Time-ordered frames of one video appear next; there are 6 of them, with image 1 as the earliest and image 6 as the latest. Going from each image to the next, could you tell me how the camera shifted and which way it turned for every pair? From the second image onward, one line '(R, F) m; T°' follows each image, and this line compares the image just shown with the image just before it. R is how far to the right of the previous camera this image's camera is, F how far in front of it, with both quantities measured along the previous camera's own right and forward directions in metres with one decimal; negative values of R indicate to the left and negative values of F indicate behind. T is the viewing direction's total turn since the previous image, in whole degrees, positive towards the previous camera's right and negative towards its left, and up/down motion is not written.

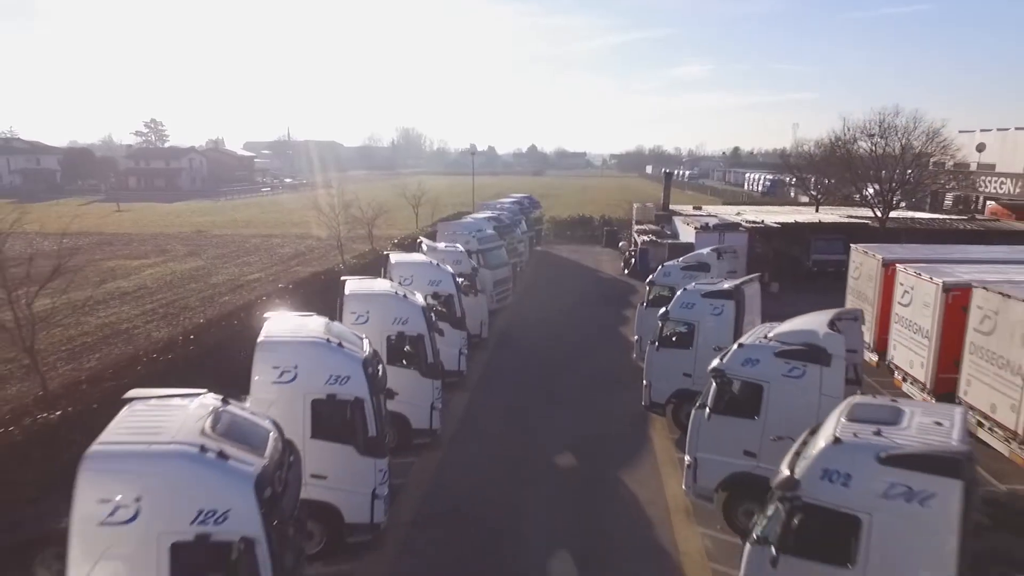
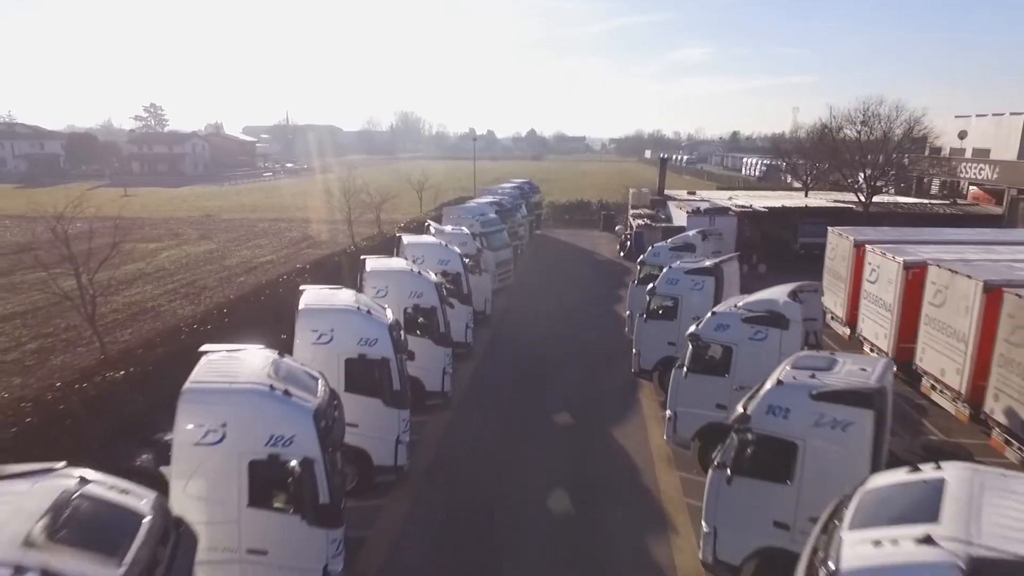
(-0.1, -1.2) m; 0°
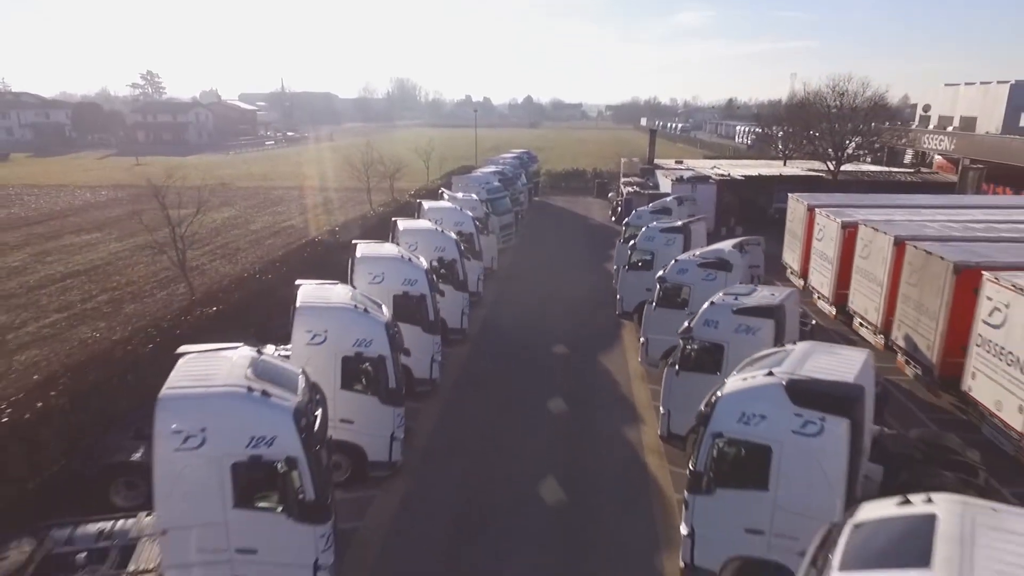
(-0.2, -2.7) m; 0°
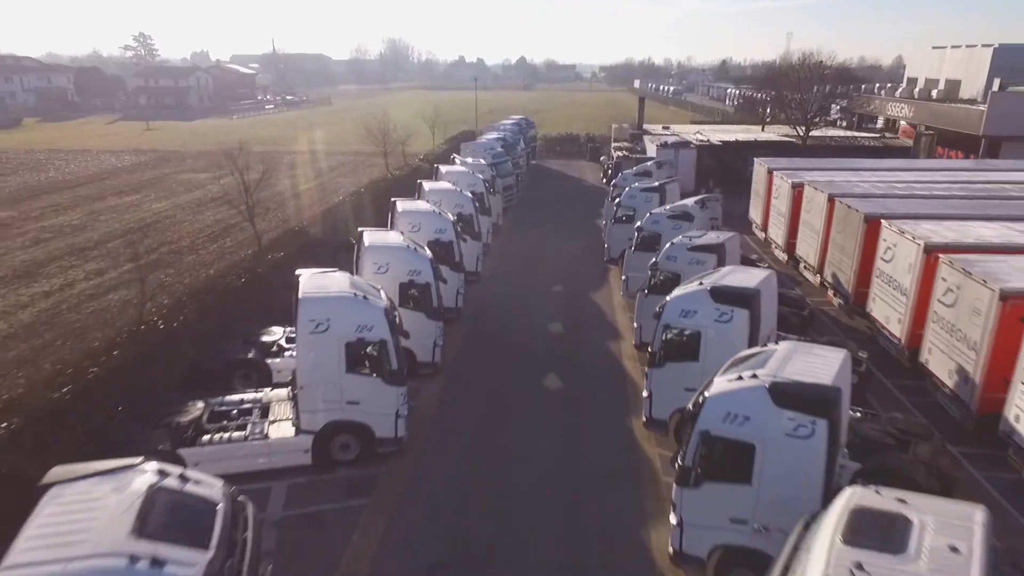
(-0.3, -3.2) m; +1°
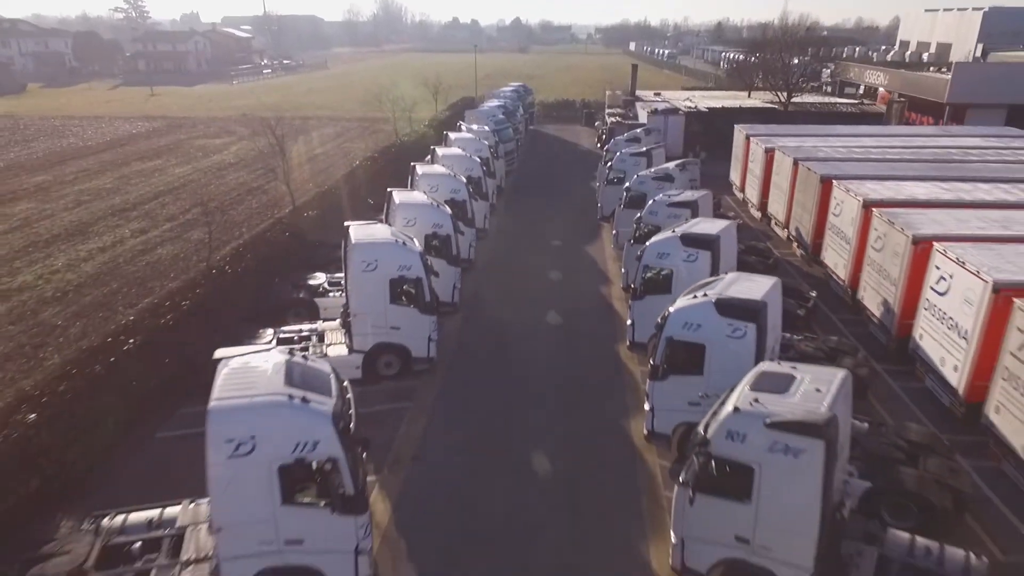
(-0.3, -2.4) m; 0°
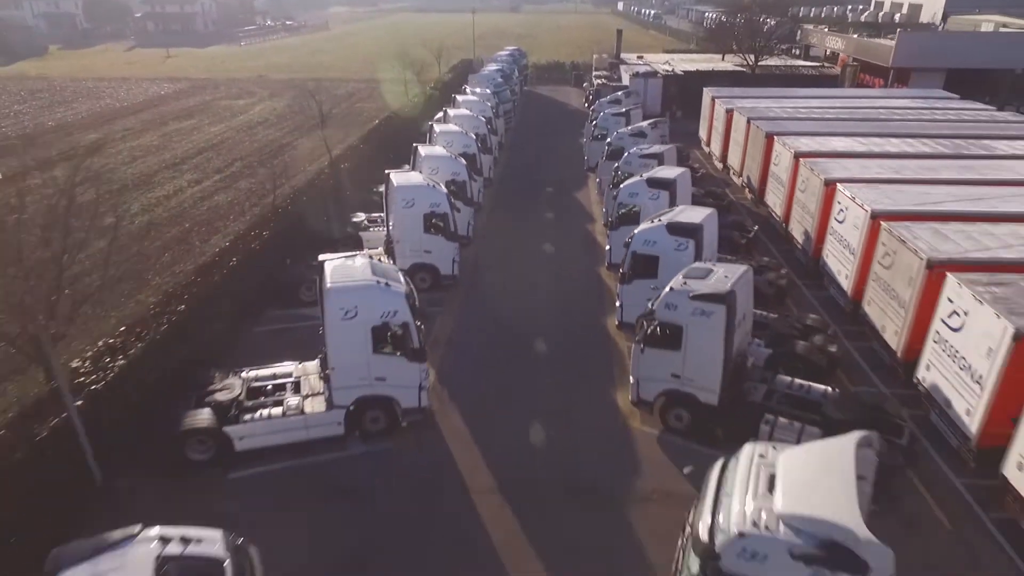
(-0.3, -3.5) m; +1°
